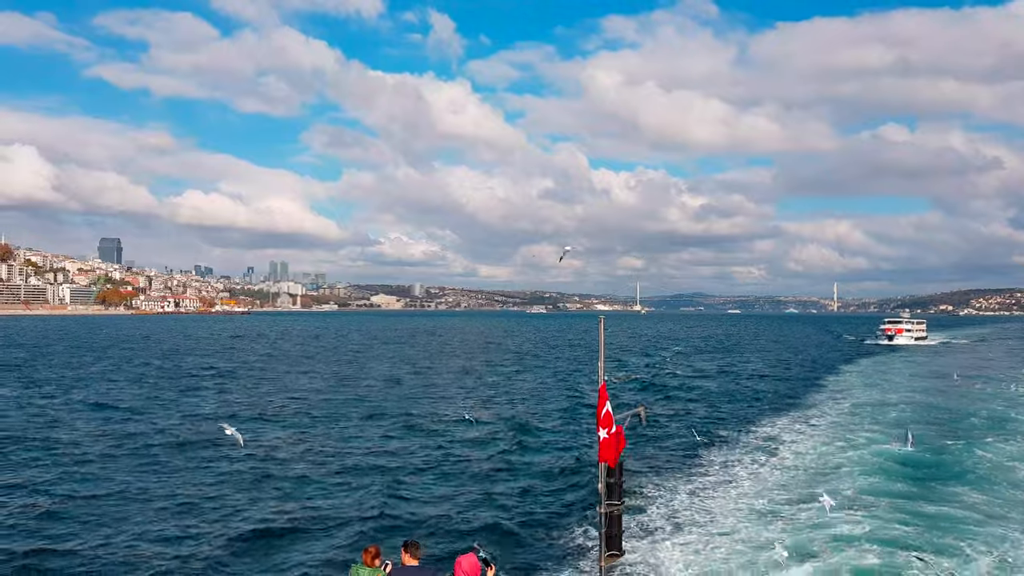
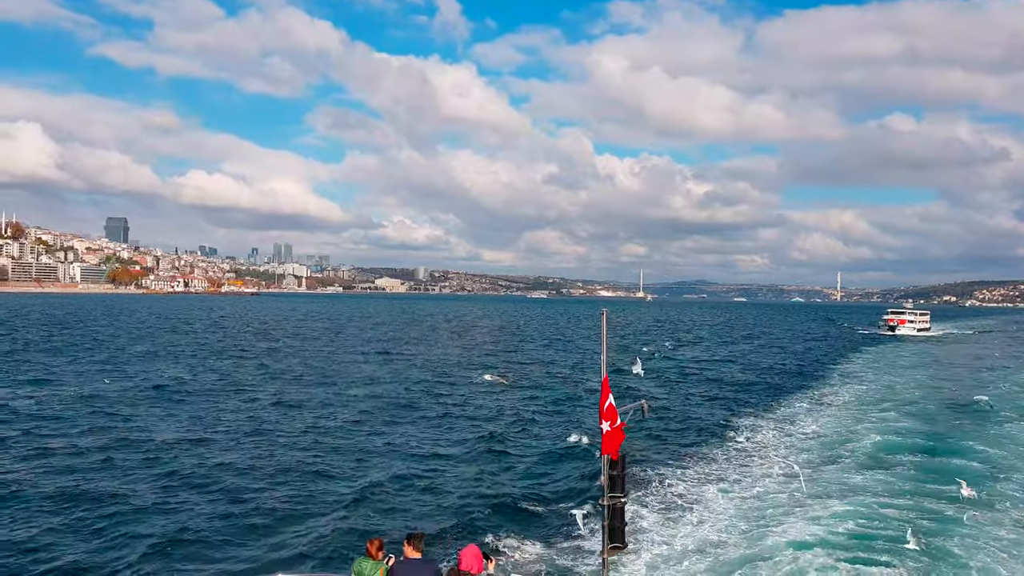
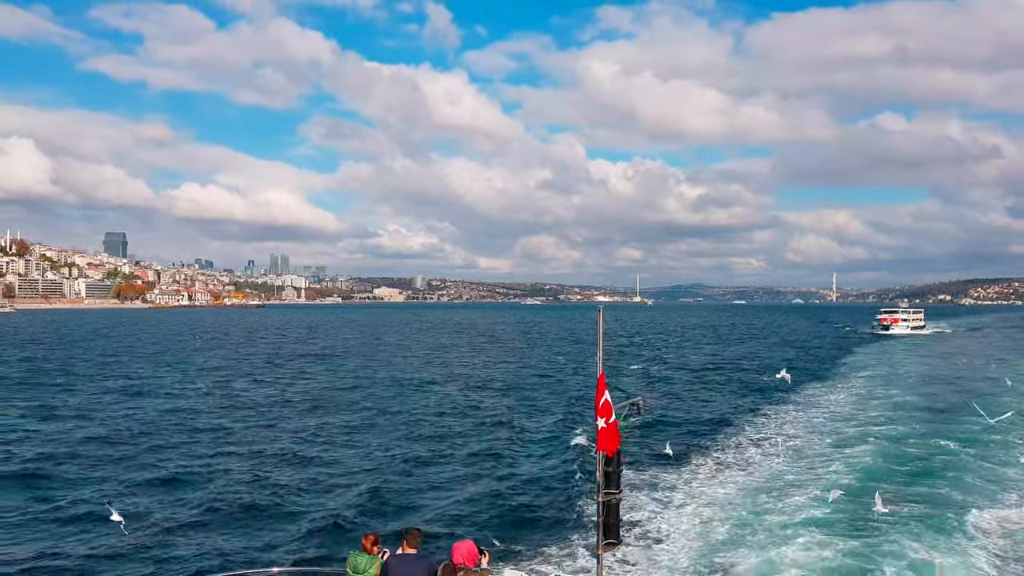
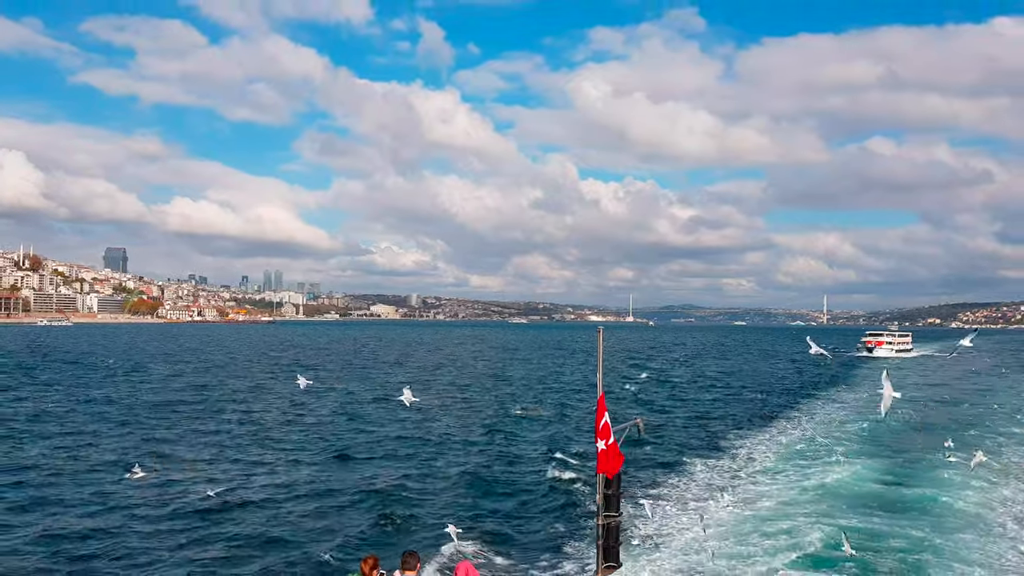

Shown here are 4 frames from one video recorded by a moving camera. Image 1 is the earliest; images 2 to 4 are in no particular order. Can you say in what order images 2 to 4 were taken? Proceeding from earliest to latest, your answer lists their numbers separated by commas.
2, 3, 4
